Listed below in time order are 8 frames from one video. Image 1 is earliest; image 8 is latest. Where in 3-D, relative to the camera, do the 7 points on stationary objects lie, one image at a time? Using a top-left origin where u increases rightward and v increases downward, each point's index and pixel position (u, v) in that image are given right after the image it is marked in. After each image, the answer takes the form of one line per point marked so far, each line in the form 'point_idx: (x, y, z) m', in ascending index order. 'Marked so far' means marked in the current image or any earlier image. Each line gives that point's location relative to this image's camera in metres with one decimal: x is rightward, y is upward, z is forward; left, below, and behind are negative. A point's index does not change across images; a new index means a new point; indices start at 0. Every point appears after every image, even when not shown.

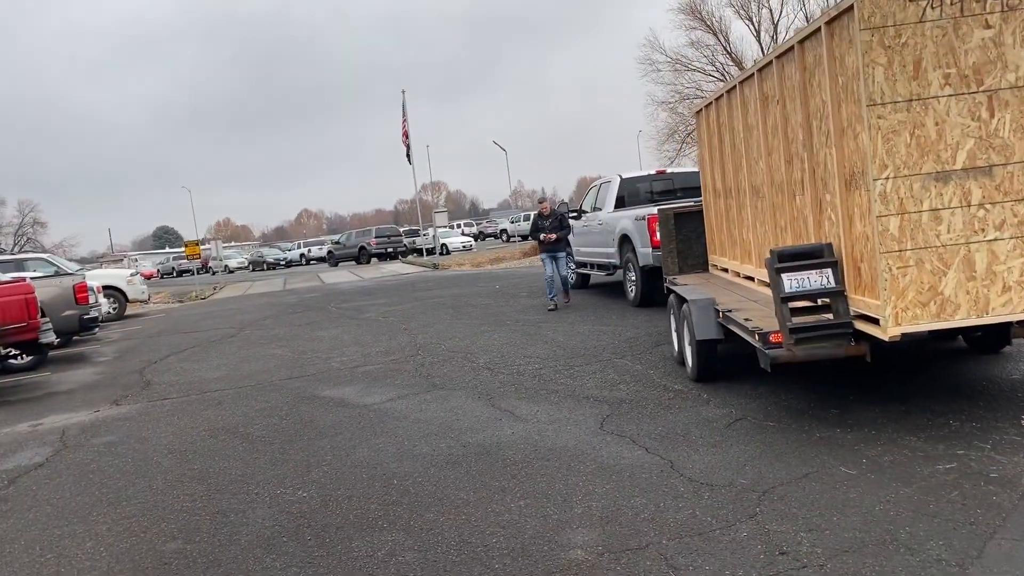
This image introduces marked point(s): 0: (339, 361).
0: (-2.2, -0.9, +11.2) m
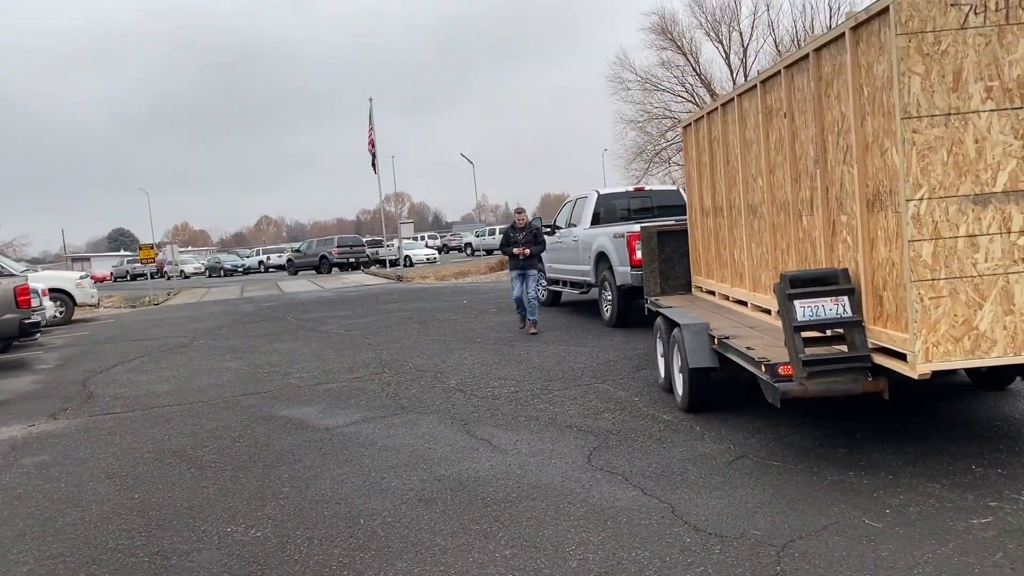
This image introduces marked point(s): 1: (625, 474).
0: (-2.5, -1.1, +10.5) m
1: (+0.7, -1.2, +5.6) m
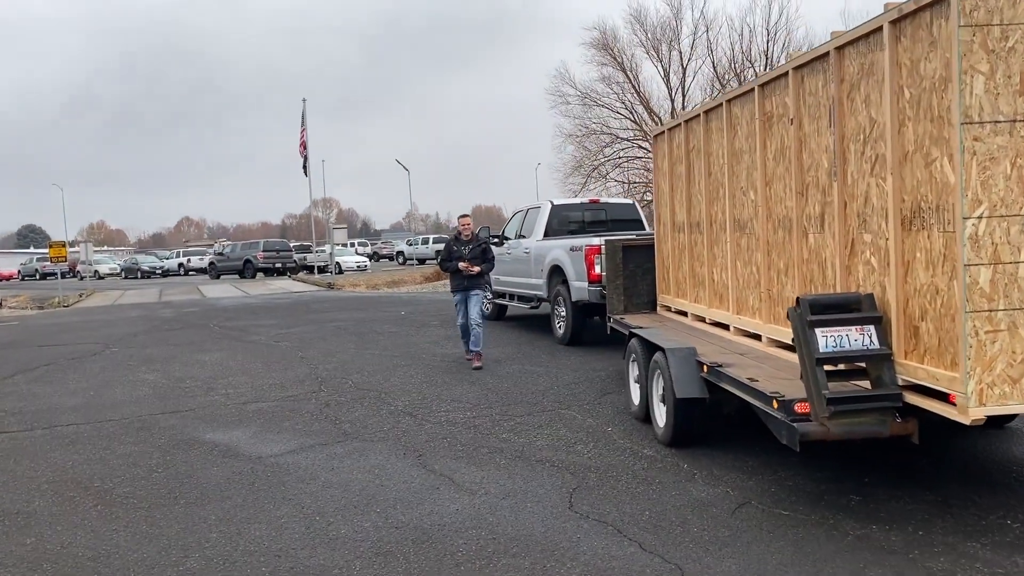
0: (-3.1, -1.1, +9.5) m
1: (+0.6, -1.3, +4.8) m
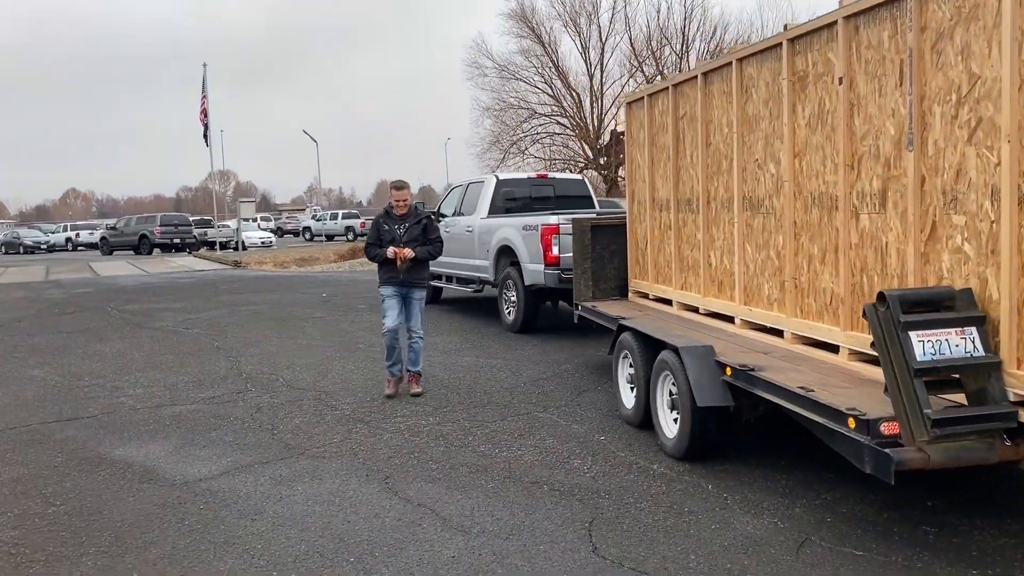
0: (-3.5, -1.0, +8.1) m
1: (+0.6, -1.2, +3.9) m
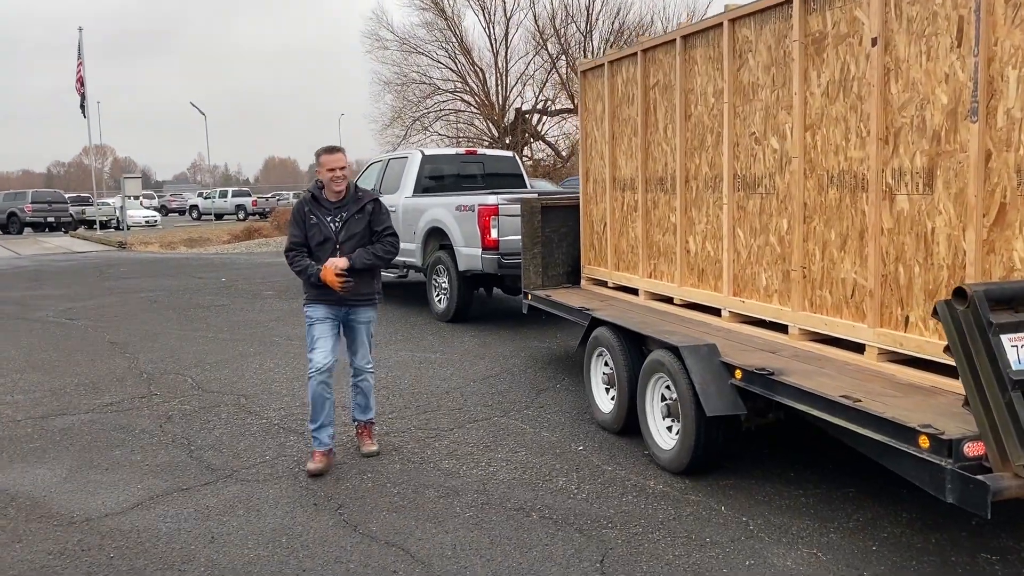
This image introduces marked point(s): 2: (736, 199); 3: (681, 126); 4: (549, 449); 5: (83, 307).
0: (-3.9, -0.9, +6.9) m
1: (+0.7, -1.2, +3.2) m
2: (+1.4, +0.6, +5.5) m
3: (+1.1, +1.1, +6.0) m
4: (+0.2, -1.0, +5.3) m
5: (-6.0, -0.3, +12.3) m
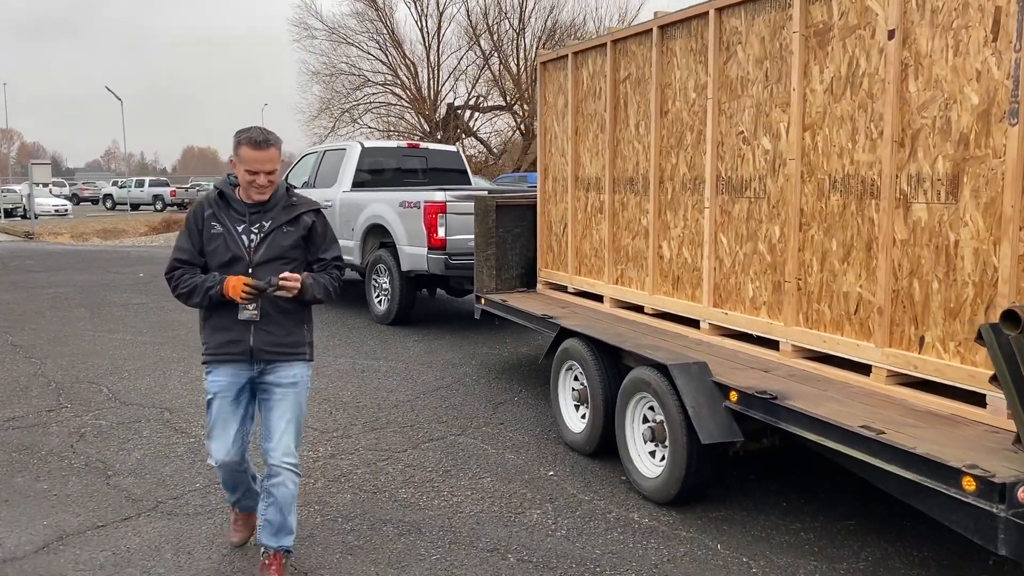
0: (-4.2, -0.9, +6.0) m
1: (+0.7, -1.3, +2.7) m
2: (+1.2, +0.5, +5.1) m
3: (+0.9, +1.0, +5.6) m
4: (0.0, -1.0, +4.8) m
5: (-6.7, -0.2, +11.2) m
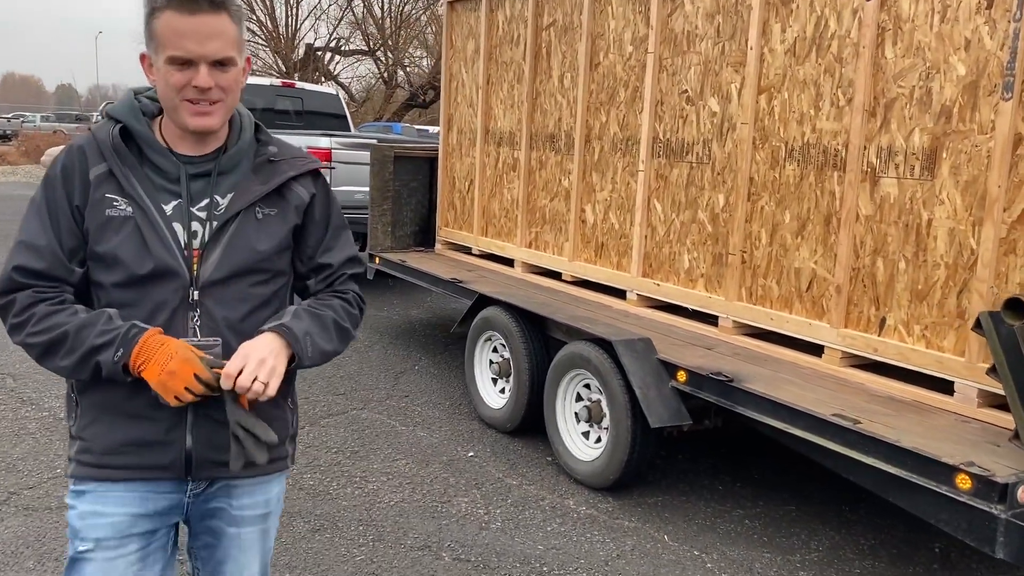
0: (-4.8, -0.5, +4.9) m
1: (+0.6, -1.2, +2.5) m
2: (+0.8, +0.7, +4.8) m
3: (+0.4, +1.2, +5.2) m
4: (-0.4, -0.8, +4.4) m
5: (-8.1, +0.5, +9.5) m
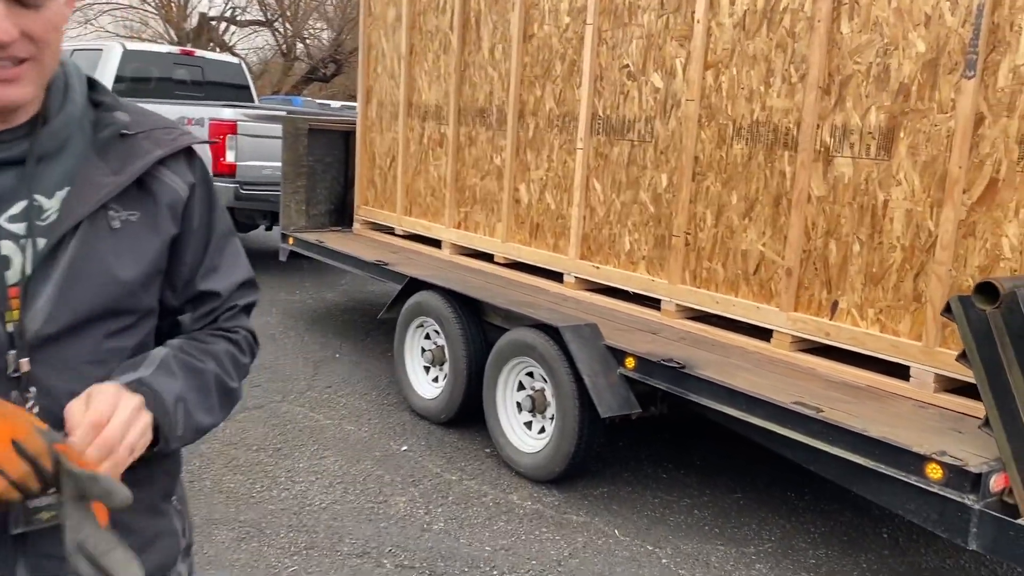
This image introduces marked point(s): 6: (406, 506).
0: (-5.1, -0.5, +4.1) m
1: (+0.5, -1.2, +2.3) m
2: (+0.4, +0.7, +4.6) m
3: (0.0, +1.3, +4.9) m
4: (-0.7, -0.8, +4.1) m
5: (-8.9, +0.7, +8.3) m
6: (-0.4, -0.9, +3.6) m
